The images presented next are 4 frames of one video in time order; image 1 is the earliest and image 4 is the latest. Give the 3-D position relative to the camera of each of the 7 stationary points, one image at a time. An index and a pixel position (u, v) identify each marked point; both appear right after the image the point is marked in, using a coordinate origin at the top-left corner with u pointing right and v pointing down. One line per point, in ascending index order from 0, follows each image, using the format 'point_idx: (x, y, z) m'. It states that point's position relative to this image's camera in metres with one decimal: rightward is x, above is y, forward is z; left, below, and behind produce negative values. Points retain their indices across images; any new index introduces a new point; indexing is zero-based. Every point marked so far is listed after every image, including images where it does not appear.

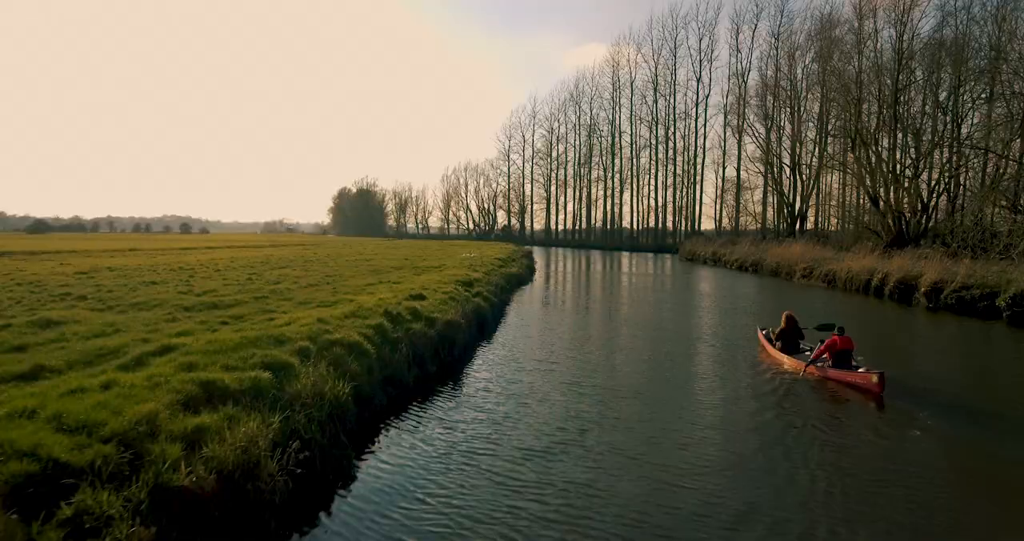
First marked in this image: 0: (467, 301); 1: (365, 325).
0: (-1.3, -0.9, +17.2) m
1: (-2.8, -1.1, +11.5) m
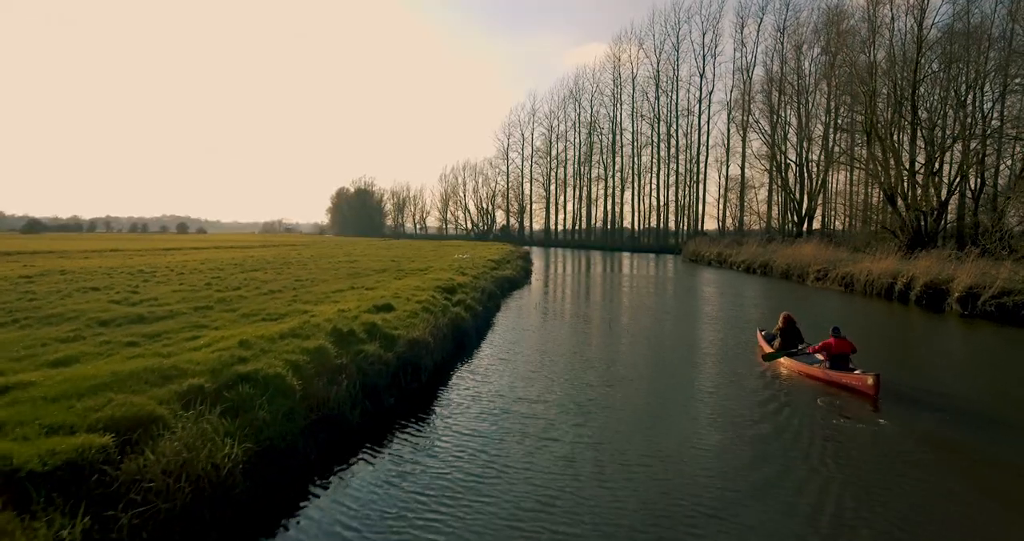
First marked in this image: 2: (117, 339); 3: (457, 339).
0: (-1.7, -1.0, +14.8) m
1: (-3.2, -1.2, +9.1) m
2: (-6.7, -1.2, +10.5) m
3: (-1.3, -1.5, +14.1) m
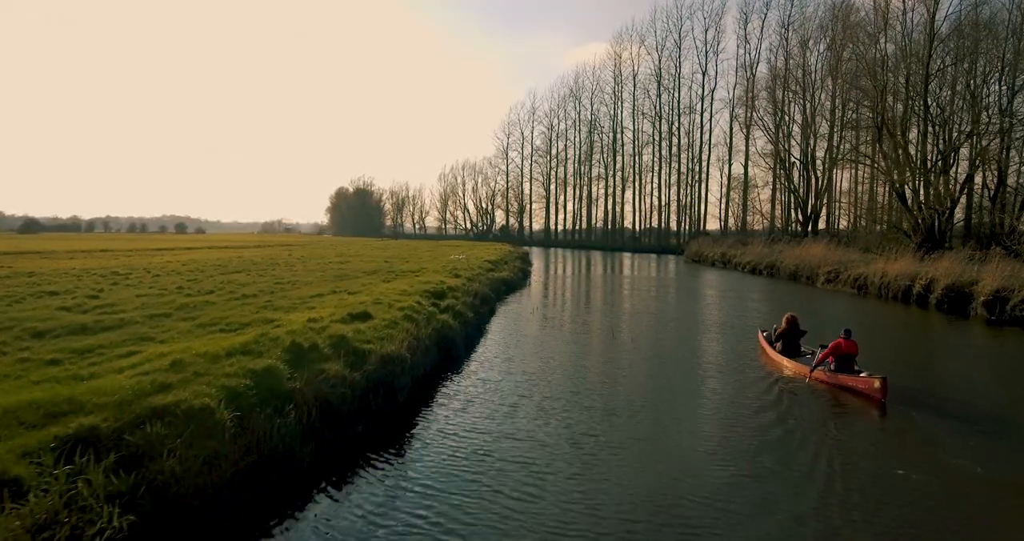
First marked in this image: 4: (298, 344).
0: (-1.8, -1.1, +13.3) m
1: (-3.3, -1.3, +7.6) m
2: (-6.9, -1.2, +9.0) m
3: (-1.4, -1.6, +12.6) m
4: (-3.2, -1.1, +9.1) m
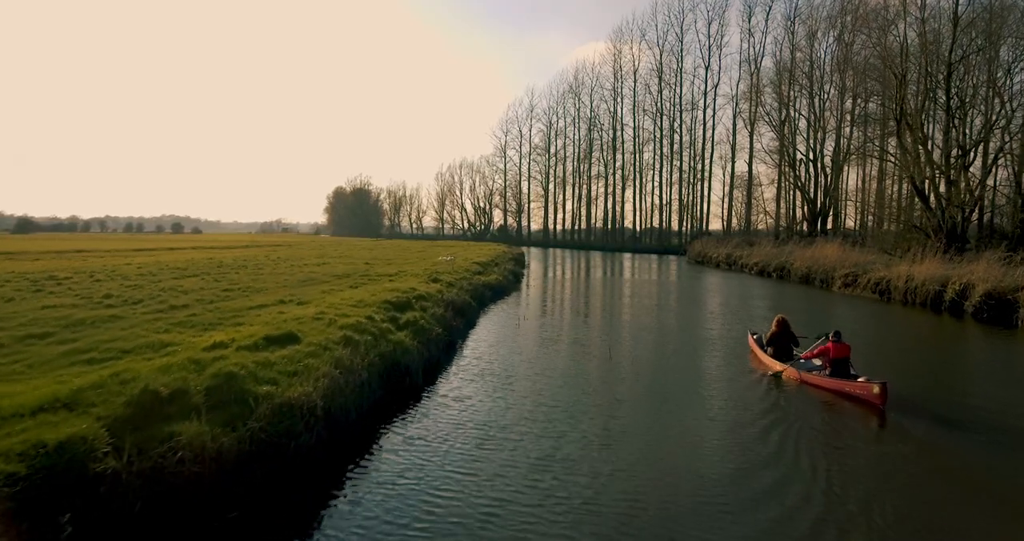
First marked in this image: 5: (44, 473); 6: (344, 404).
0: (-2.4, -1.2, +10.6) m
1: (-3.9, -1.4, +4.9) m
2: (-7.5, -1.4, +6.3) m
3: (-2.0, -1.8, +9.9) m
4: (-3.7, -1.2, +6.4) m
5: (-3.5, -1.6, +4.6) m
6: (-2.2, -1.8, +7.9) m
